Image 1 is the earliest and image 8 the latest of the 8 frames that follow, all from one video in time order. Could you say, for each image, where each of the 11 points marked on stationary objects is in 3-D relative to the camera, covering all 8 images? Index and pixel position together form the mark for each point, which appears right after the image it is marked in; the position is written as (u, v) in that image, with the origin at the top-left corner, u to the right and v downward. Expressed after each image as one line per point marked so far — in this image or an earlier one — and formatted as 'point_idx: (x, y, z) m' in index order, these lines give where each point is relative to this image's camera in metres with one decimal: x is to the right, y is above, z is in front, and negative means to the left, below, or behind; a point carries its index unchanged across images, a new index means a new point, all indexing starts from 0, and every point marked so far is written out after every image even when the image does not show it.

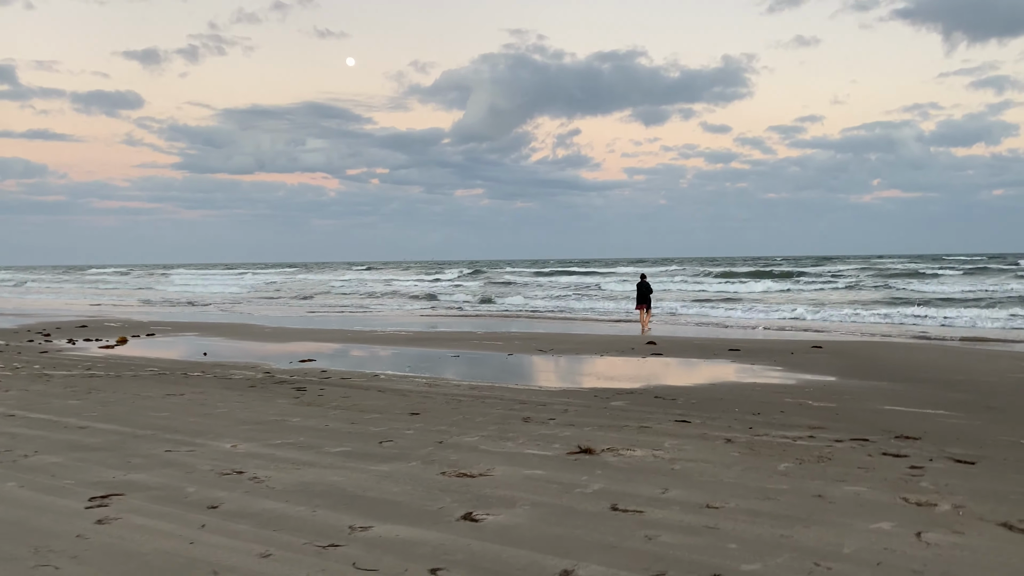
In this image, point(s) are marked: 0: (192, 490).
0: (-1.4, -0.9, +3.7) m
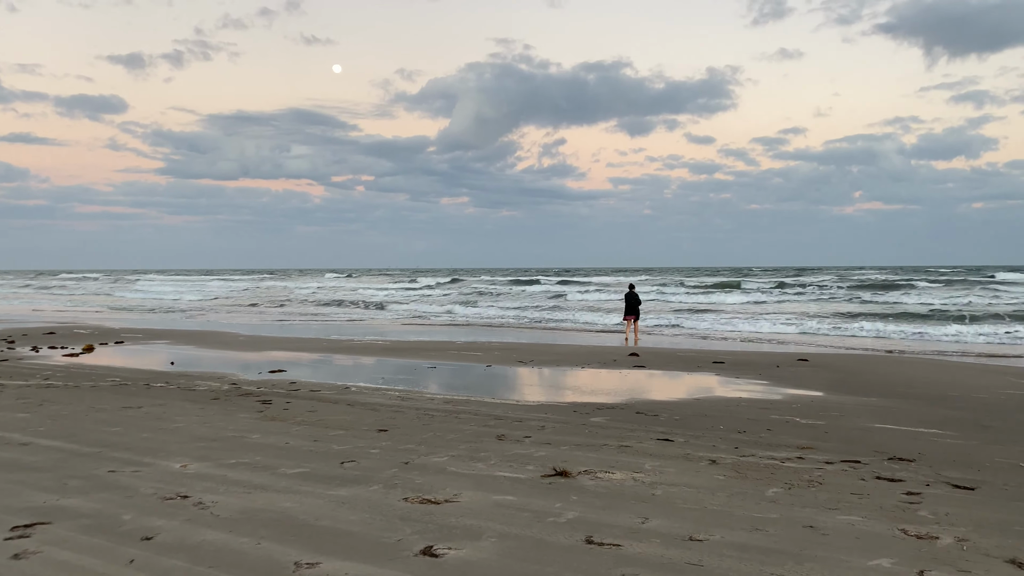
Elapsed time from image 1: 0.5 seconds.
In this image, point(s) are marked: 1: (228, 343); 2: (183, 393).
0: (-1.5, -0.9, +3.4) m
1: (-4.5, -0.9, +13.2) m
2: (-2.9, -0.9, +7.2) m
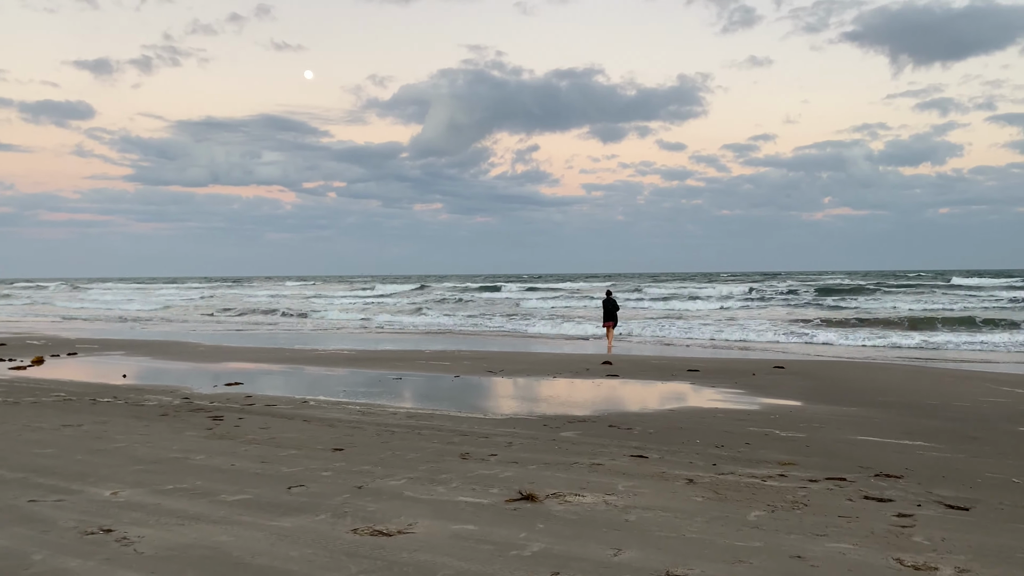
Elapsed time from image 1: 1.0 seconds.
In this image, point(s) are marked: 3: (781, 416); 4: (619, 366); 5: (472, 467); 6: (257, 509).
0: (-1.7, -1.0, +3.0) m
1: (-4.9, -1.0, +12.7) m
2: (-3.1, -1.0, +6.8) m
3: (+2.0, -1.0, +6.3) m
4: (+1.2, -0.9, +9.7) m
5: (-0.2, -1.0, +4.5) m
6: (-1.1, -1.0, +3.6) m
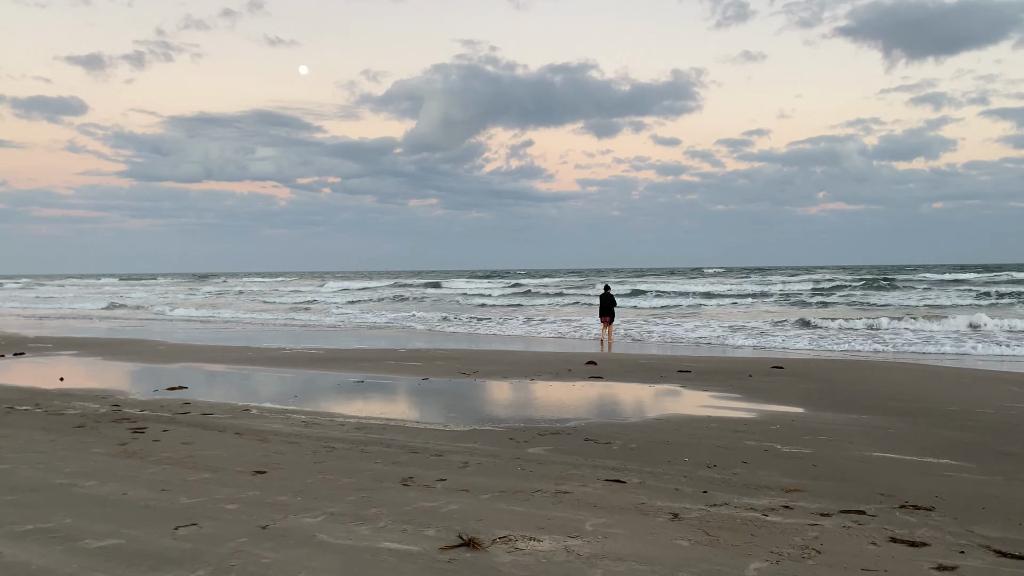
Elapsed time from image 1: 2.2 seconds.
0: (-1.9, -0.9, +2.2) m
1: (-5.2, -0.9, +11.9) m
2: (-3.4, -0.9, +6.0) m
3: (+1.8, -0.9, +5.5) m
4: (+1.0, -0.8, +9.0) m
5: (-0.4, -0.9, +3.7) m
6: (-1.3, -0.9, +2.9) m
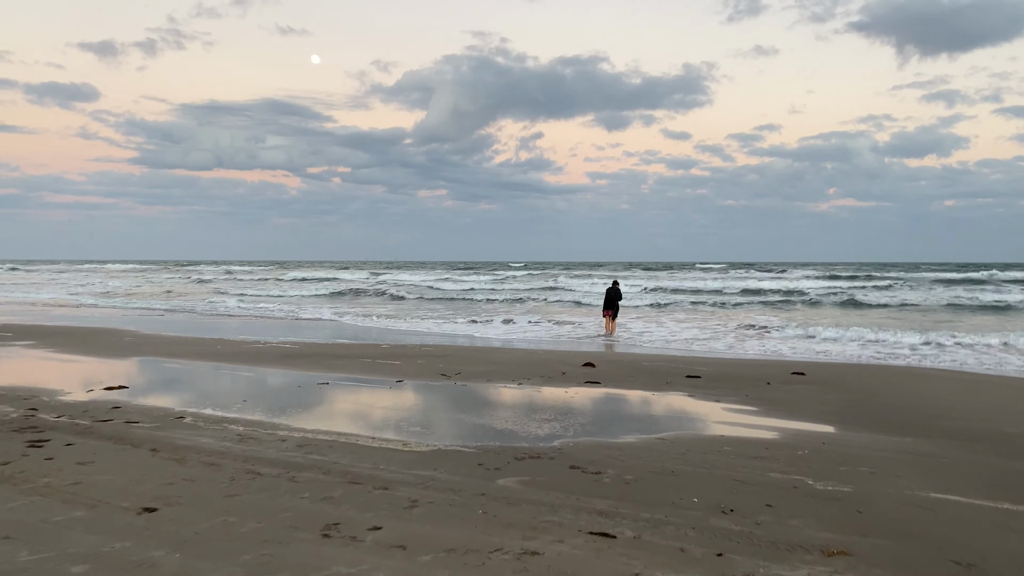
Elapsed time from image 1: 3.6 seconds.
0: (-2.1, -0.9, +1.3) m
1: (-5.3, -0.8, +11.0) m
2: (-3.5, -0.8, +5.1) m
3: (+1.6, -0.9, +4.5) m
4: (+0.9, -0.8, +8.0) m
5: (-0.6, -0.9, +2.8) m
6: (-1.5, -0.9, +1.9) m
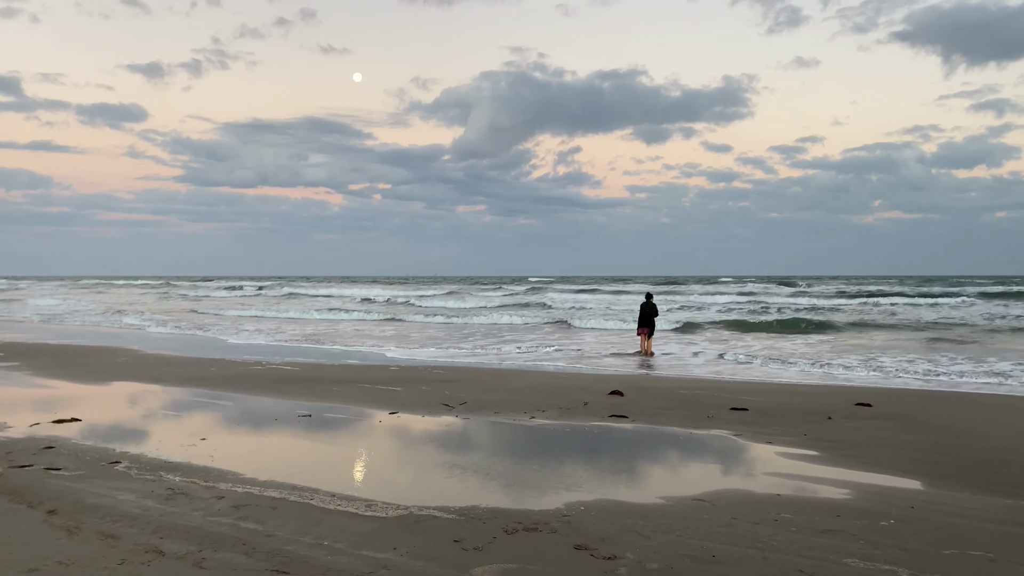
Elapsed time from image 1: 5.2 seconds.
0: (-2.3, -0.9, +0.4) m
1: (-5.0, -1.0, +10.2) m
2: (-3.5, -0.9, +4.2) m
3: (+1.6, -1.0, +3.4) m
4: (+1.0, -0.9, +6.9) m
5: (-0.7, -0.9, +1.8) m
6: (-1.7, -0.9, +1.0) m
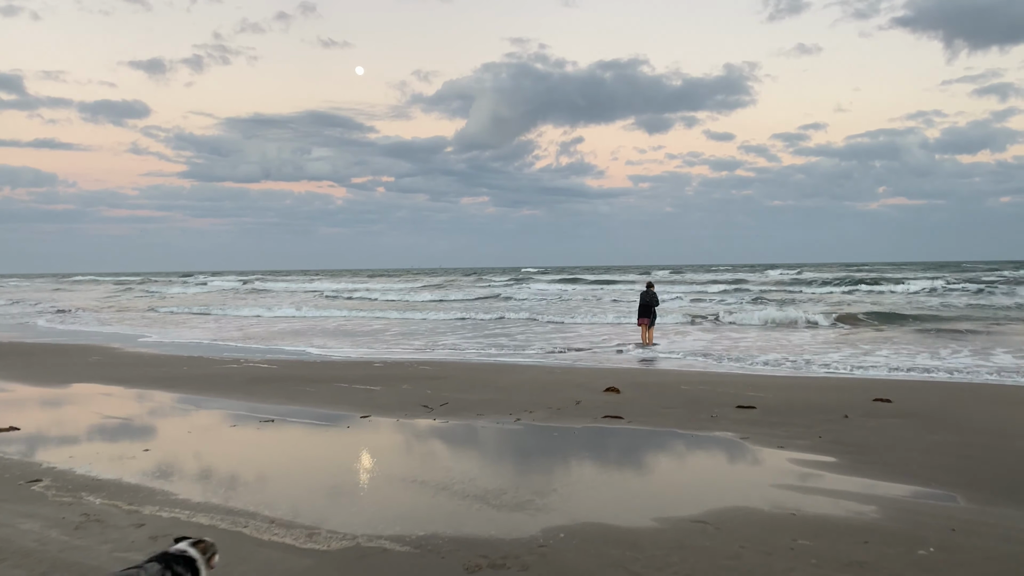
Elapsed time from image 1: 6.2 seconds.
0: (-2.4, -0.9, -0.2) m
1: (-5.1, -0.9, +9.7) m
2: (-3.6, -0.9, +3.7) m
3: (+1.5, -0.9, +2.9) m
4: (+0.9, -0.8, +6.4) m
5: (-0.9, -0.9, +1.2) m
6: (-1.8, -0.9, +0.4) m
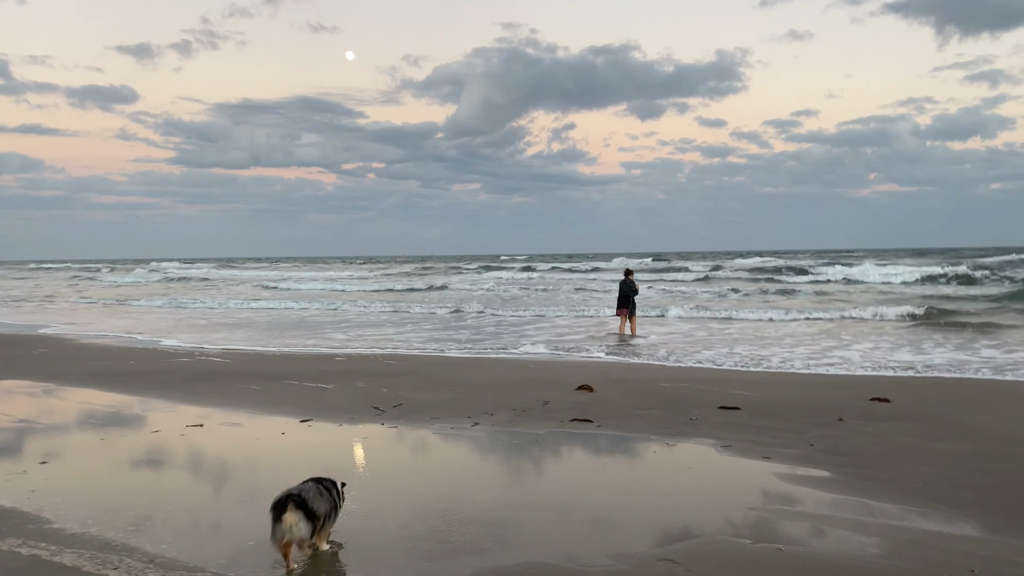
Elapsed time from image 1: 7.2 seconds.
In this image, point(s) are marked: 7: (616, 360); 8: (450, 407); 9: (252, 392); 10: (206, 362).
0: (-2.6, -1.0, -0.8) m
1: (-5.4, -0.8, +9.1) m
2: (-3.9, -0.9, +3.1) m
3: (+1.3, -0.9, +2.3) m
4: (+0.6, -0.7, +5.8) m
5: (-1.1, -0.9, +0.7) m
6: (-2.0, -0.9, -0.2) m
7: (+0.9, -0.6, +7.6) m
8: (-0.4, -0.8, +5.8) m
9: (-2.0, -0.8, +6.6) m
10: (-2.9, -0.7, +8.0) m
